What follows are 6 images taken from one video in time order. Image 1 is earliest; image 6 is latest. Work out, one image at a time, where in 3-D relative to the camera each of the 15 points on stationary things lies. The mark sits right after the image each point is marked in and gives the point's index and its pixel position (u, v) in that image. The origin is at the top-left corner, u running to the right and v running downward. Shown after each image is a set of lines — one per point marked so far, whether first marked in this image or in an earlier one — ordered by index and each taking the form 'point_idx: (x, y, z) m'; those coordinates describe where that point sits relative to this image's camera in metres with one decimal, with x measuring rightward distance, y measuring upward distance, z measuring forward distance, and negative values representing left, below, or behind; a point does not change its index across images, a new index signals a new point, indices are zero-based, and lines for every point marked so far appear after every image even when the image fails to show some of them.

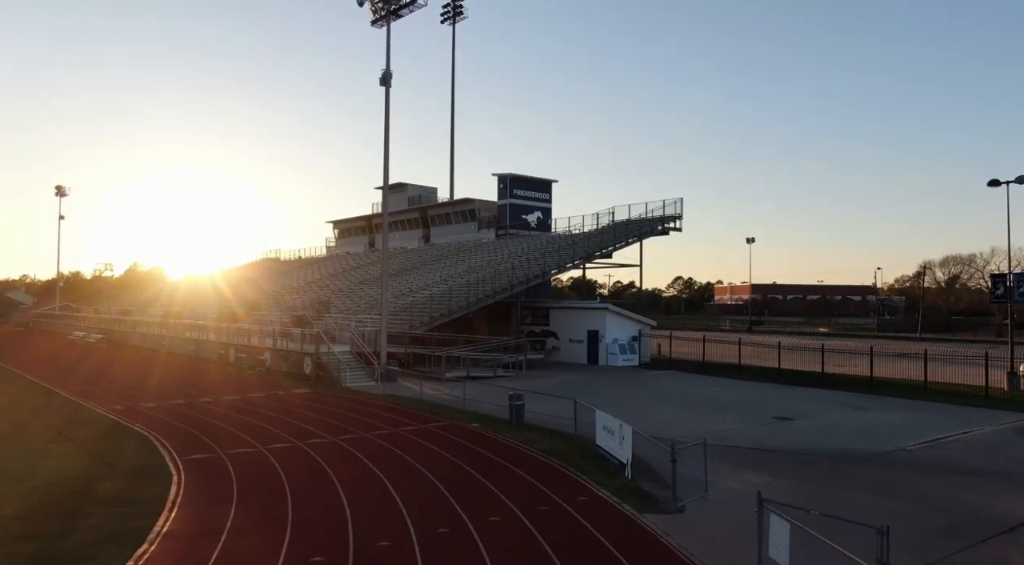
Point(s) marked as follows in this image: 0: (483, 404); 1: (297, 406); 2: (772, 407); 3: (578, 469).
0: (-0.7, -2.9, +16.4) m
1: (-5.6, -3.2, +17.9) m
2: (+6.3, -3.0, +16.7) m
3: (+1.0, -2.9, +10.6) m
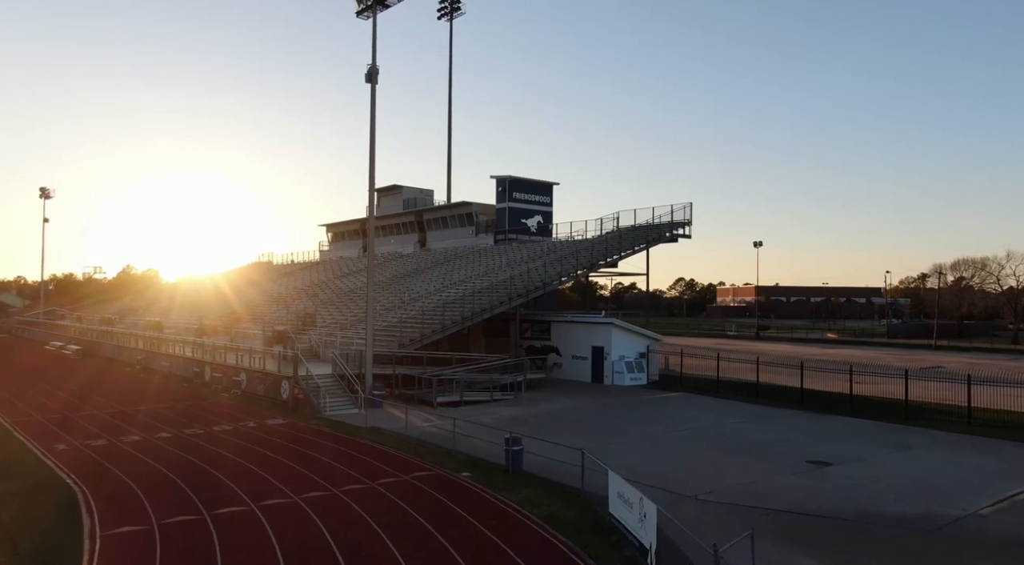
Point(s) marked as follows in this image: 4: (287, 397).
0: (-0.8, -3.4, +14.4) m
1: (-5.7, -3.7, +15.8) m
2: (+6.2, -3.5, +14.6) m
3: (+0.9, -3.3, +8.6) m
4: (-6.5, -3.3, +19.9) m
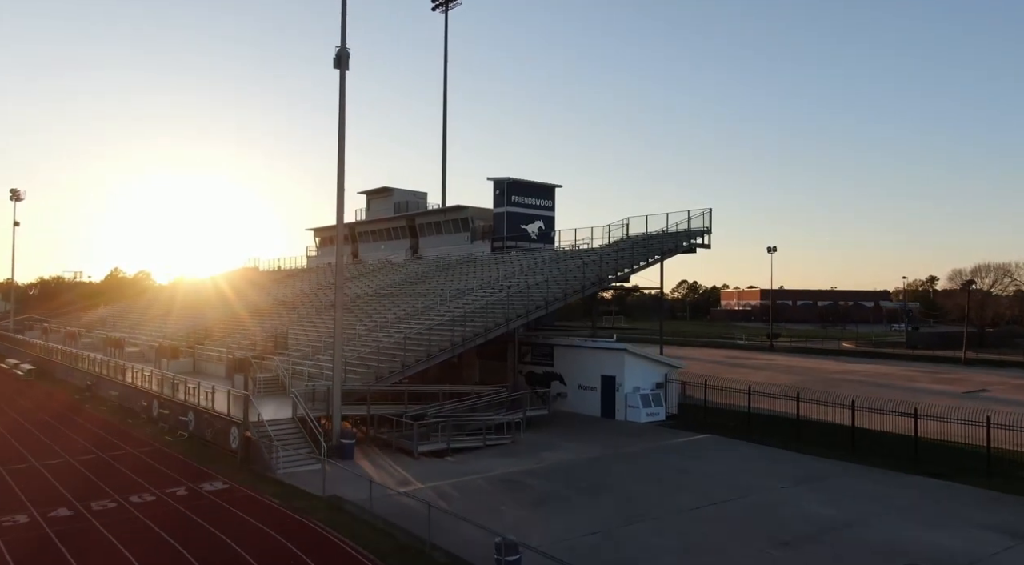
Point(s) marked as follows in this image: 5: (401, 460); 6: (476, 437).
0: (-0.9, -4.0, +10.9) m
1: (-5.8, -4.3, +12.4) m
2: (+6.1, -4.1, +11.1) m
3: (+0.9, -4.0, +5.1) m
4: (-6.6, -3.9, +16.4) m
5: (-2.7, -4.3, +16.8) m
6: (-1.0, -4.2, +18.6) m
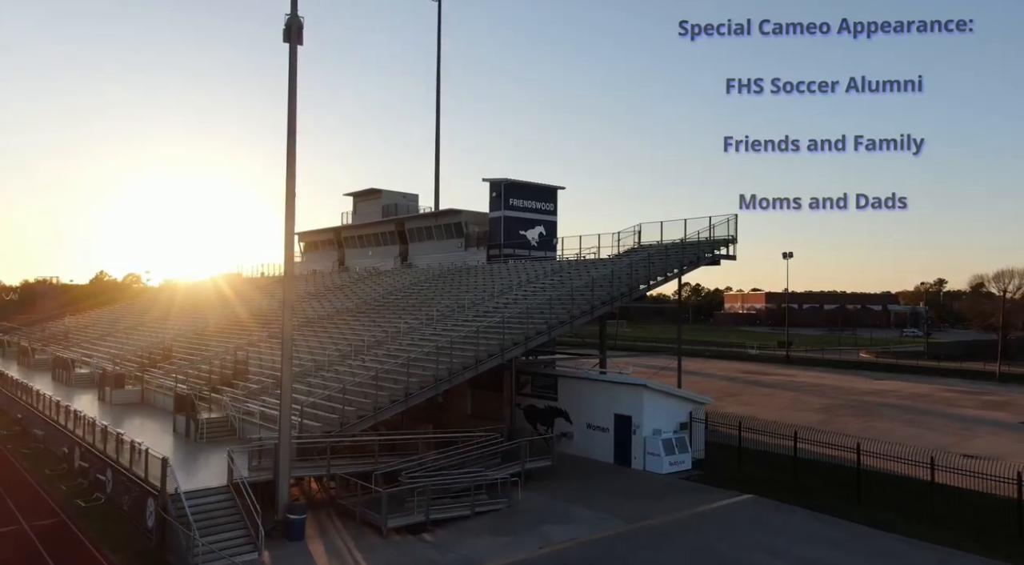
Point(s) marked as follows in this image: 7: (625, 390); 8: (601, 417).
0: (-1.0, -4.6, +7.3) m
1: (-5.9, -4.9, +8.7) m
2: (+6.0, -4.7, +7.5) m
3: (+0.8, -4.6, +1.5) m
4: (-6.7, -4.5, +12.7) m
5: (-2.8, -4.9, +13.1) m
6: (-1.1, -4.8, +15.0) m
7: (+3.1, -2.9, +18.8) m
8: (+2.5, -3.8, +19.6) m
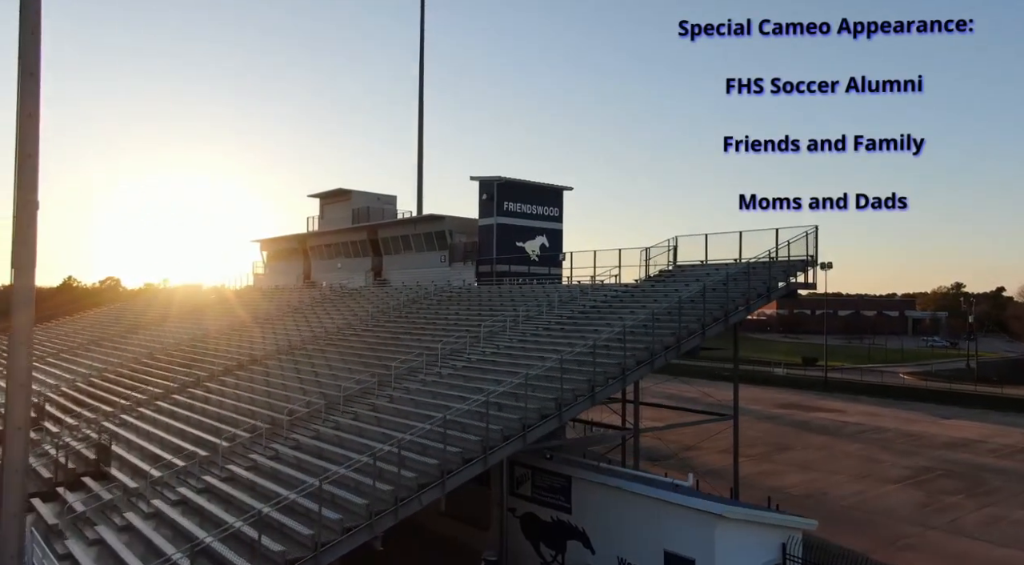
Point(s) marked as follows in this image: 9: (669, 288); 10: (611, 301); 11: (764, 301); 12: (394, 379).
0: (-1.1, -5.6, 0.0) m
1: (-6.1, -5.9, +1.5) m
2: (+5.8, -5.7, +0.3) m
3: (+0.6, -5.6, -5.8) m
4: (-6.8, -5.5, +5.5) m
5: (-3.0, -5.9, +5.9) m
6: (-1.3, -5.8, +7.7) m
7: (+2.9, -3.9, +11.6) m
8: (+2.3, -4.8, +12.4) m
9: (+4.1, -0.1, +18.0) m
10: (+2.7, -0.4, +18.7) m
11: (+6.1, -0.5, +16.8) m
12: (-3.0, -2.4, +17.2) m
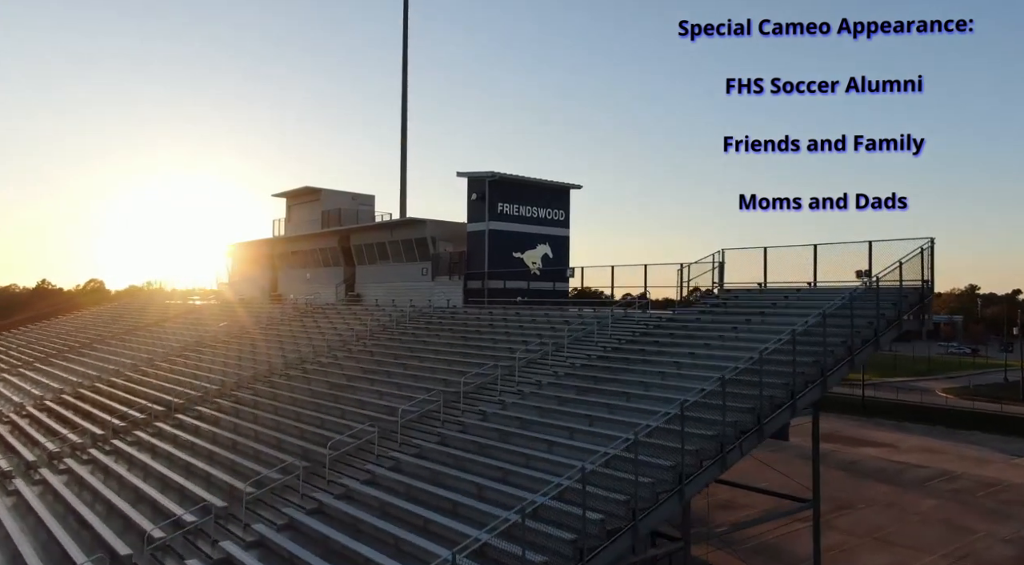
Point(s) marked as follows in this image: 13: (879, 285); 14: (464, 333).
0: (-1.3, -6.3, -5.3) m
1: (-6.2, -6.6, -3.8) m
2: (+5.7, -6.4, -5.0) m
3: (+0.5, -6.3, -11.1) m
4: (-7.0, -6.2, +0.2) m
5: (-3.1, -6.6, +0.6) m
6: (-1.4, -6.4, +2.4) m
7: (+2.8, -4.6, +6.3) m
8: (+2.2, -5.5, +7.1) m
9: (+4.0, -0.7, +12.7) m
10: (+2.6, -1.0, +13.4) m
11: (+6.0, -1.1, +11.5) m
12: (-3.1, -3.0, +11.9) m
13: (+6.9, -0.1, +12.4) m
14: (-1.3, -1.3, +18.9) m
